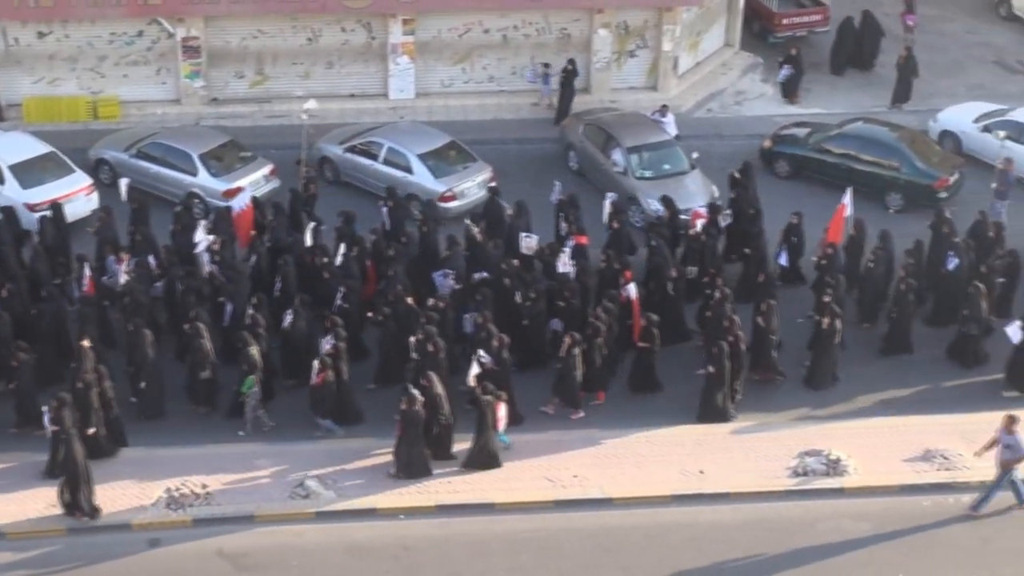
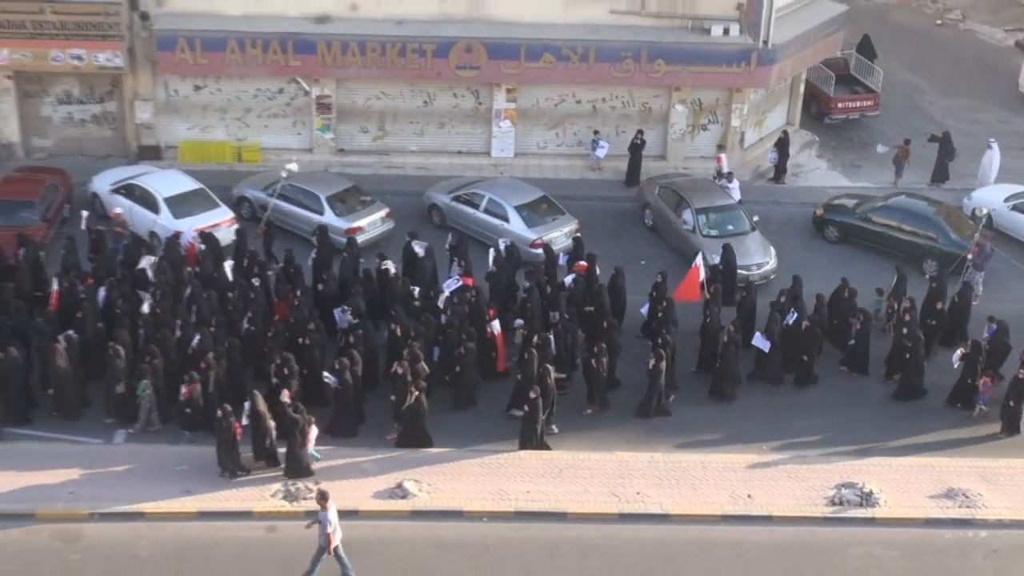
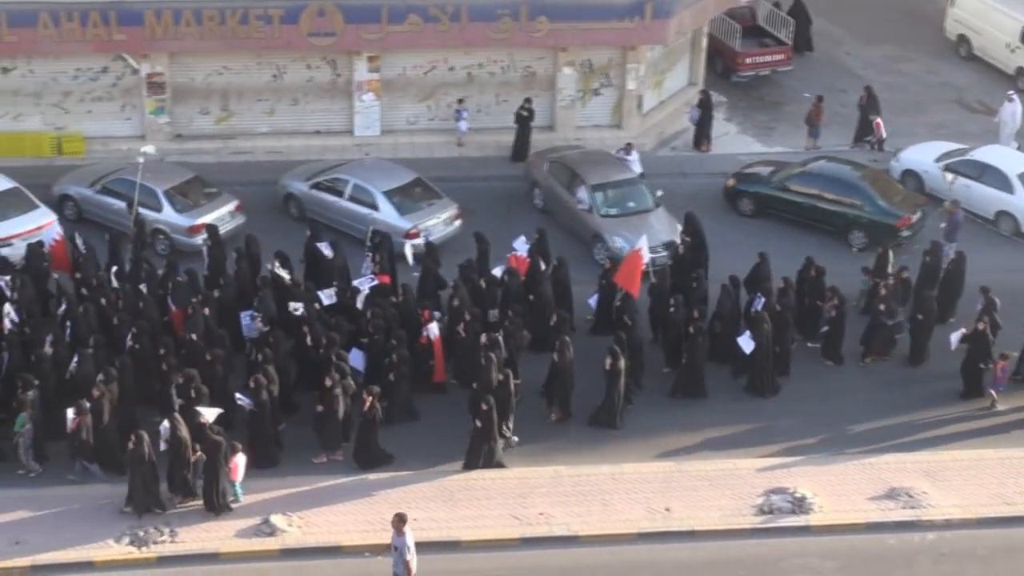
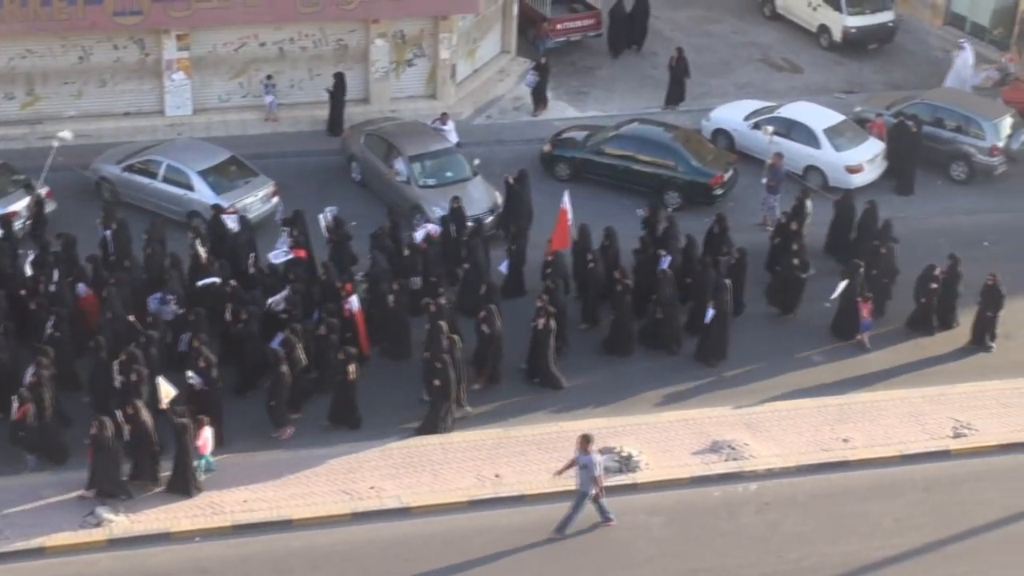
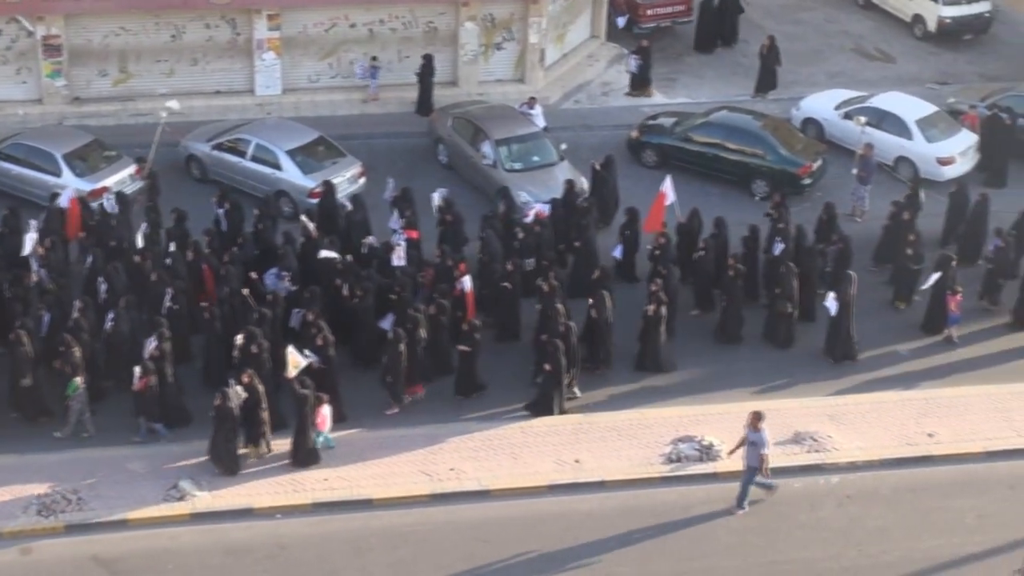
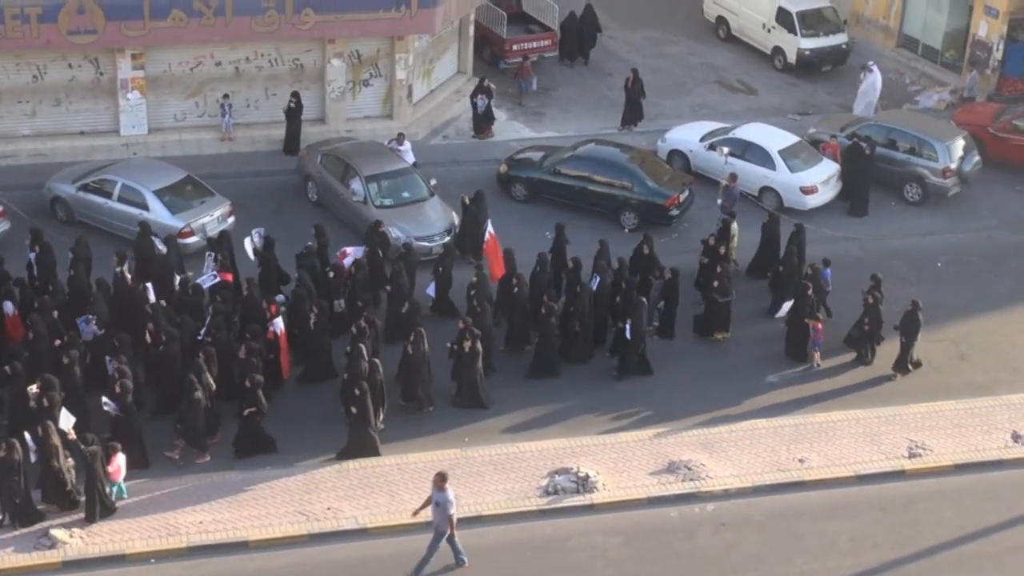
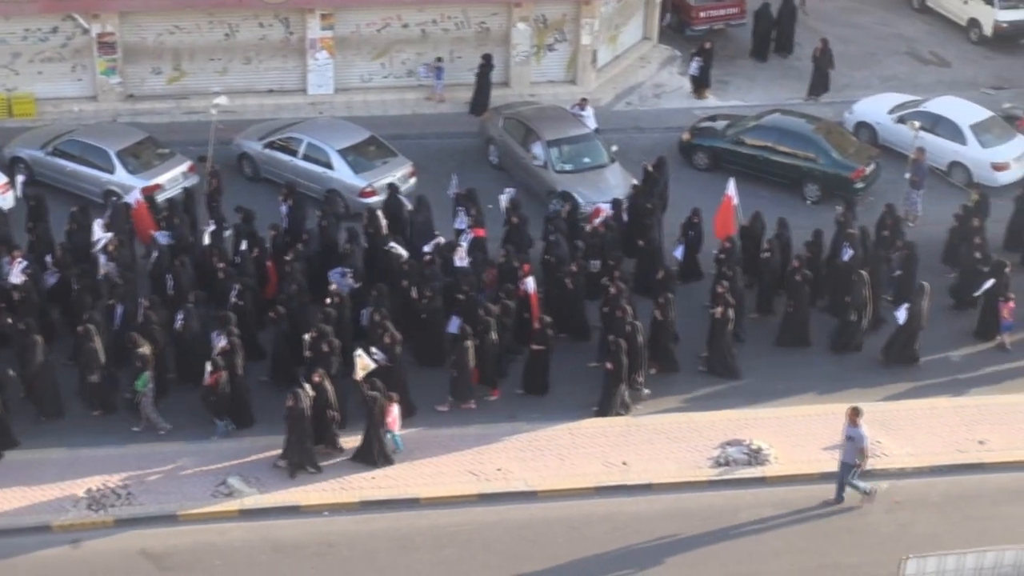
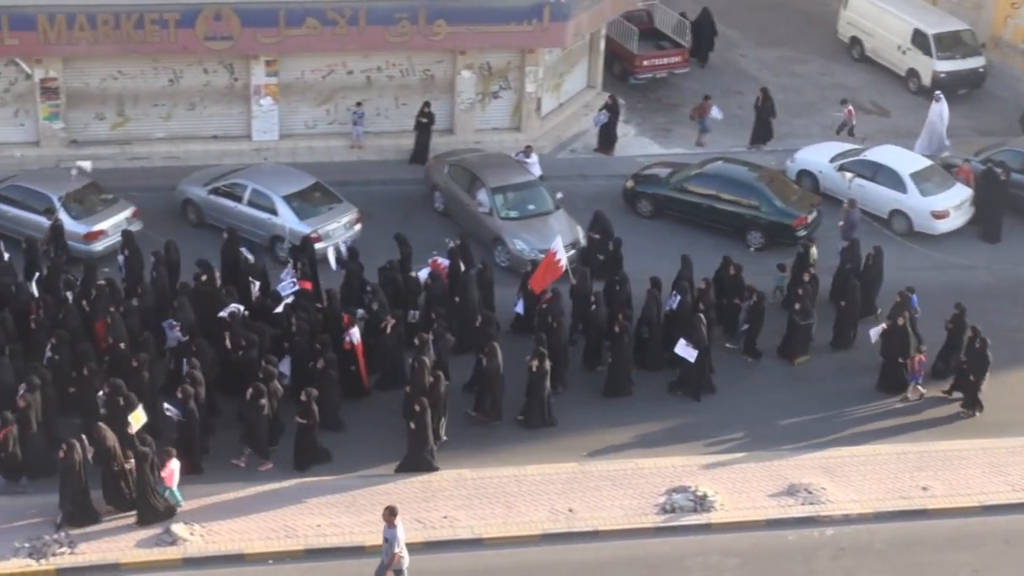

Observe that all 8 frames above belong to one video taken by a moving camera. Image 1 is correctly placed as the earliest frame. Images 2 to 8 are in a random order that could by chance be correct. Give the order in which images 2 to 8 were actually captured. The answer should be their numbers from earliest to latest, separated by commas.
7, 5, 4, 6, 8, 3, 2
